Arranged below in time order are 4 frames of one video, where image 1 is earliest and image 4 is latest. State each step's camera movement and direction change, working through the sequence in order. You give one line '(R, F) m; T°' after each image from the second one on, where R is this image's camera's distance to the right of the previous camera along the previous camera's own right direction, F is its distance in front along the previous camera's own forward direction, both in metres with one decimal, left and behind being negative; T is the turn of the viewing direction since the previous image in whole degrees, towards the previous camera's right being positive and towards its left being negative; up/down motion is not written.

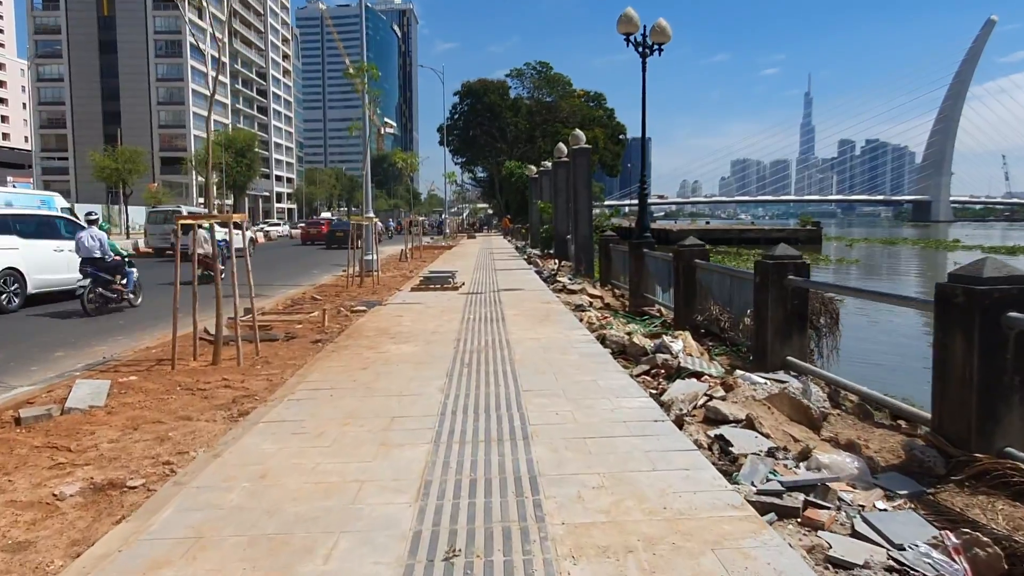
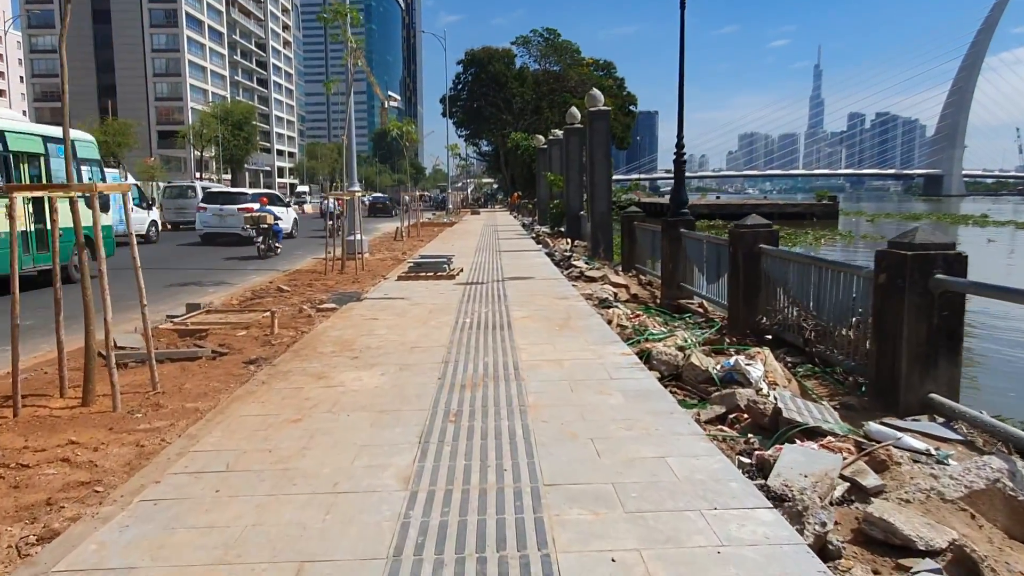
(0.0, +2.7) m; 0°
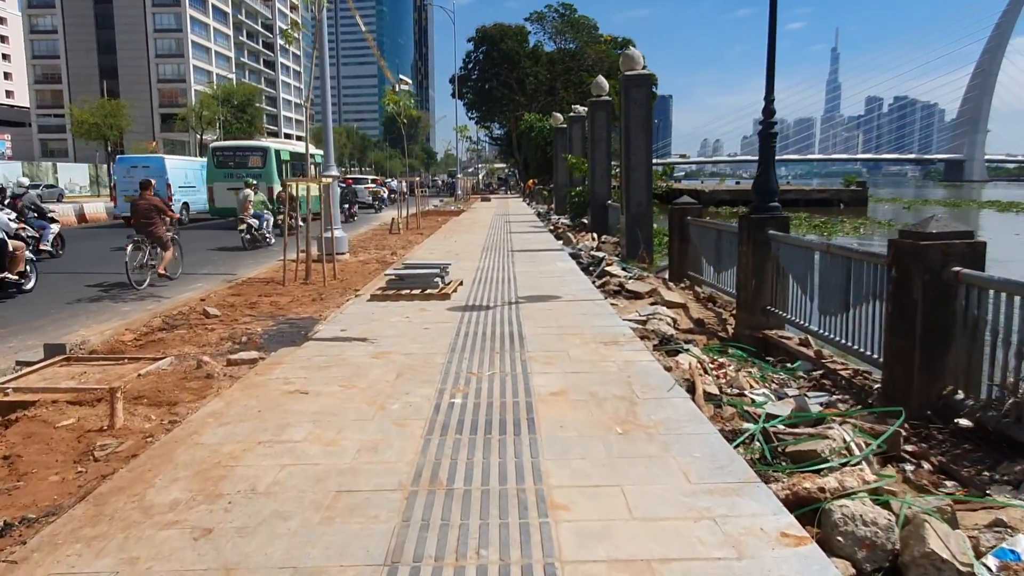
(-0.1, +3.6) m; -1°
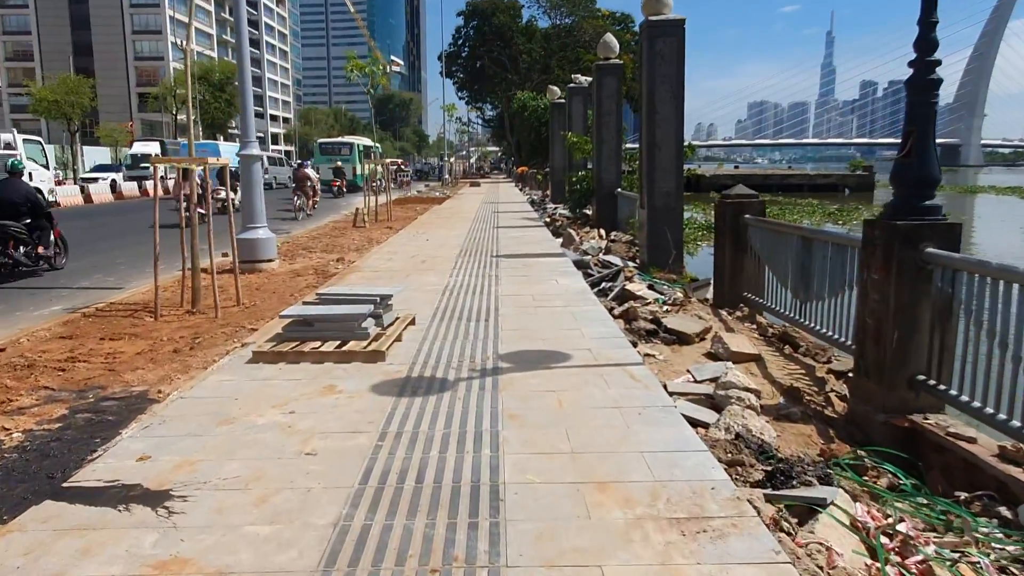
(+0.1, +3.7) m; +1°
